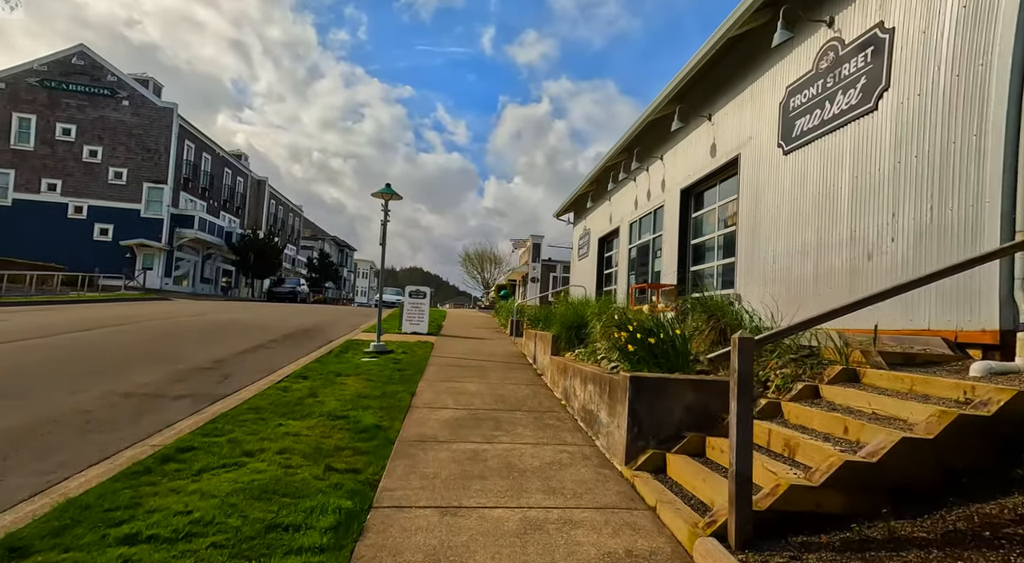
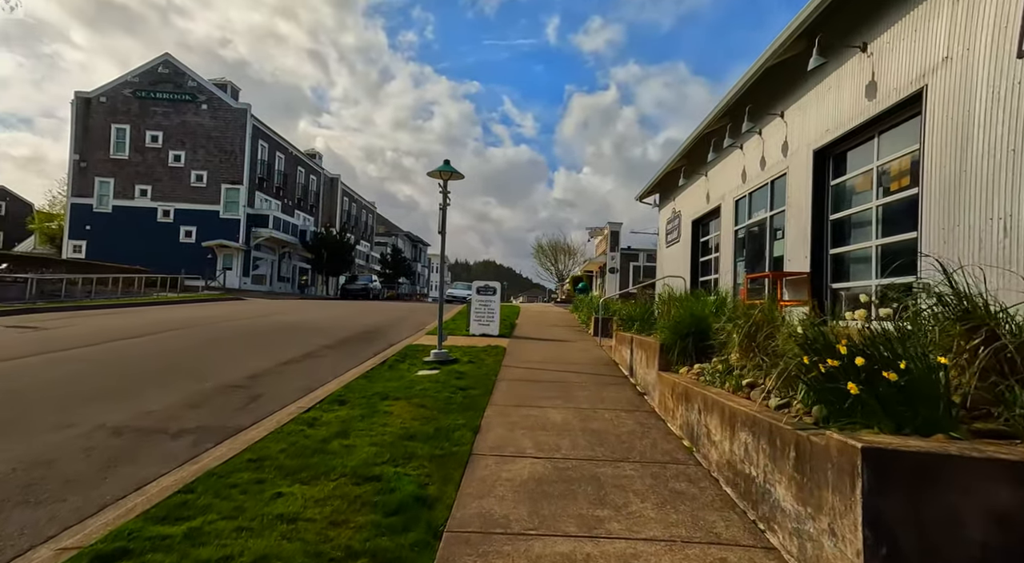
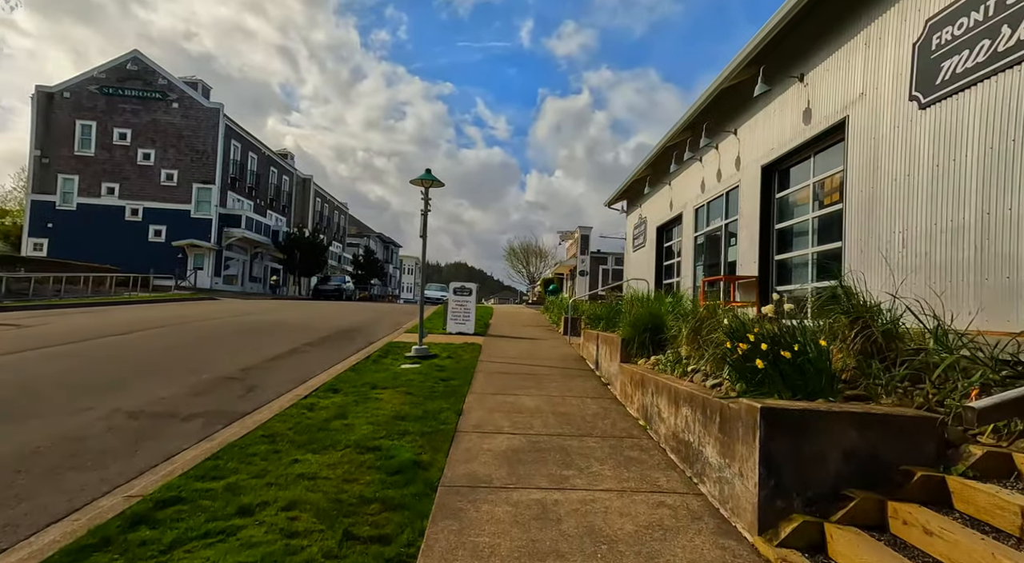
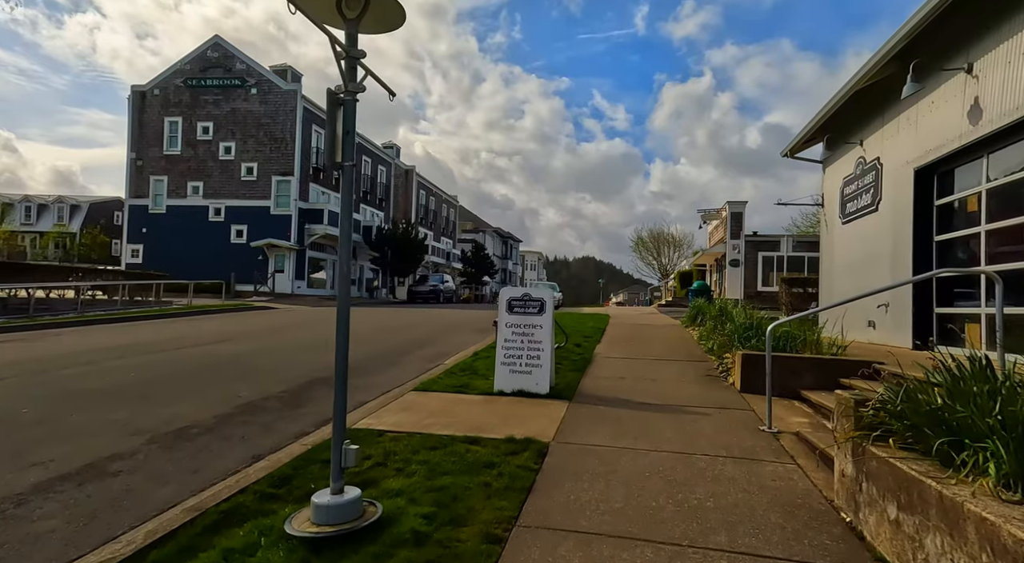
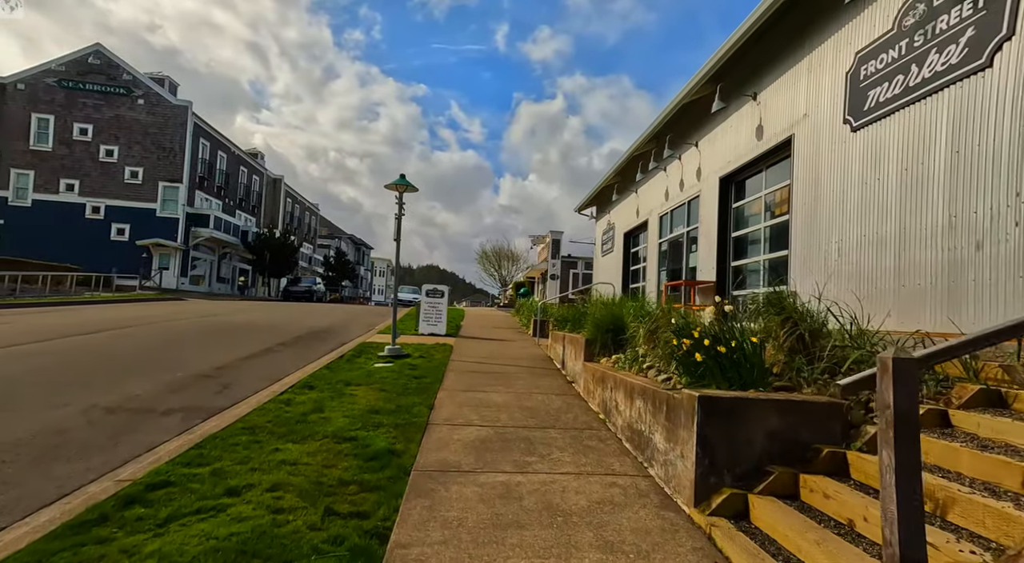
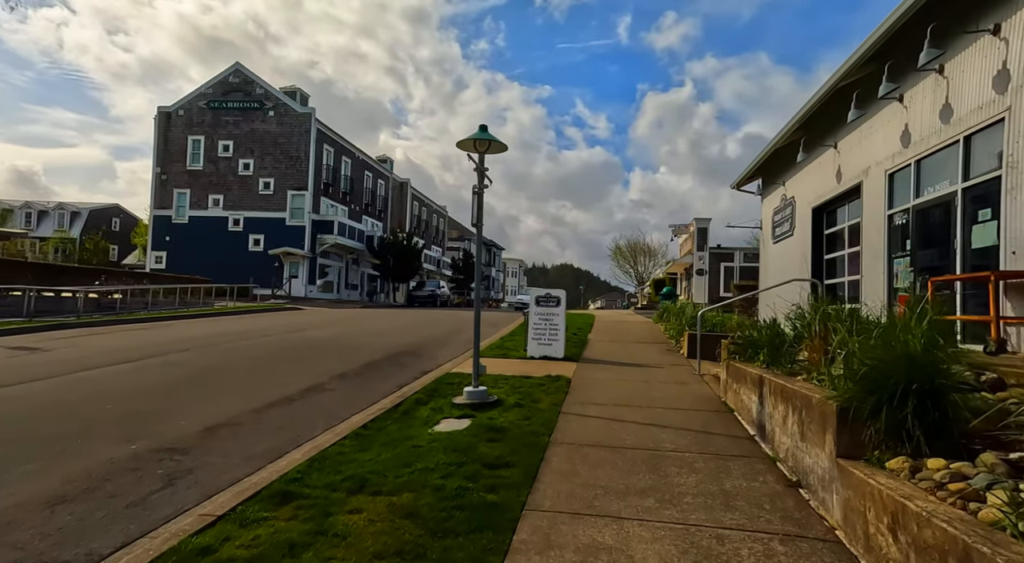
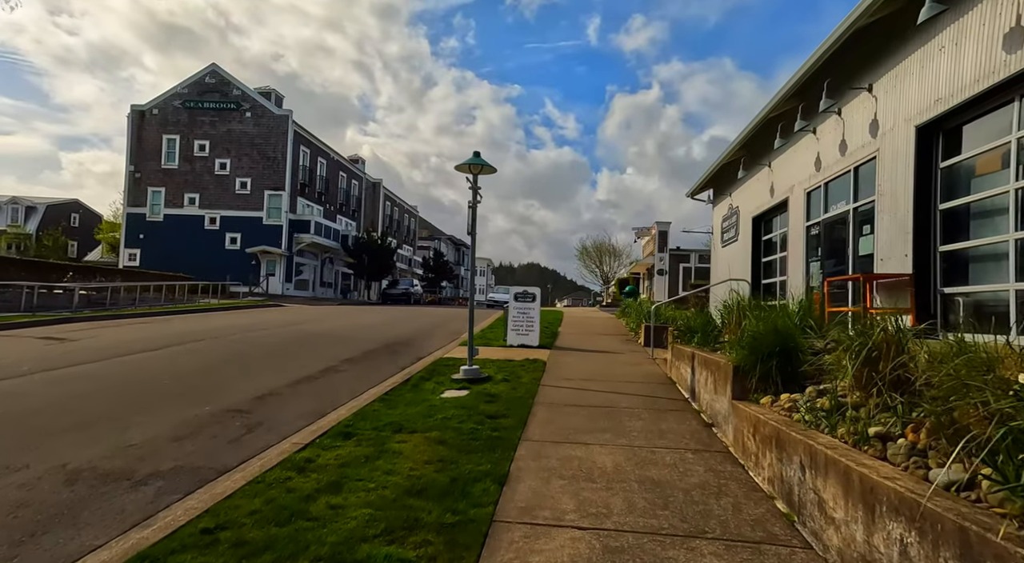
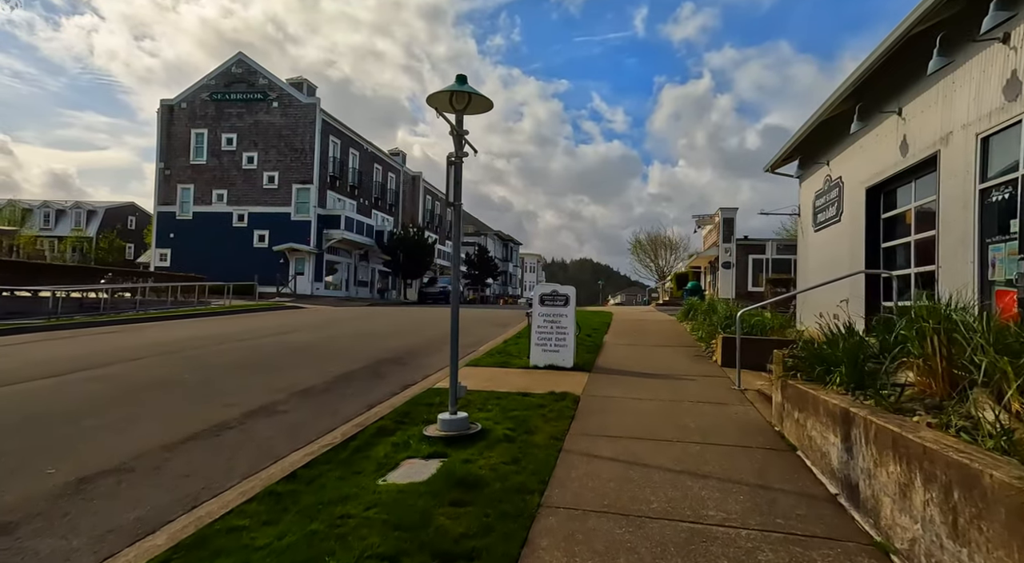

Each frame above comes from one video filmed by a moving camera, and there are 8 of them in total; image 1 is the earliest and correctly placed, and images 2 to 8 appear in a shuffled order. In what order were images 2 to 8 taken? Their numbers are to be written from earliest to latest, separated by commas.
5, 3, 2, 7, 6, 8, 4
